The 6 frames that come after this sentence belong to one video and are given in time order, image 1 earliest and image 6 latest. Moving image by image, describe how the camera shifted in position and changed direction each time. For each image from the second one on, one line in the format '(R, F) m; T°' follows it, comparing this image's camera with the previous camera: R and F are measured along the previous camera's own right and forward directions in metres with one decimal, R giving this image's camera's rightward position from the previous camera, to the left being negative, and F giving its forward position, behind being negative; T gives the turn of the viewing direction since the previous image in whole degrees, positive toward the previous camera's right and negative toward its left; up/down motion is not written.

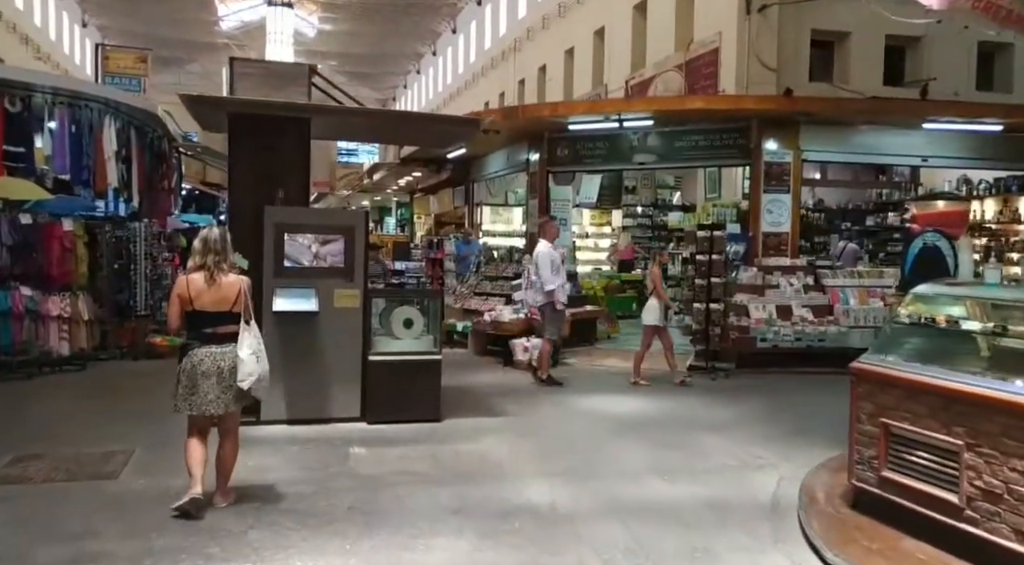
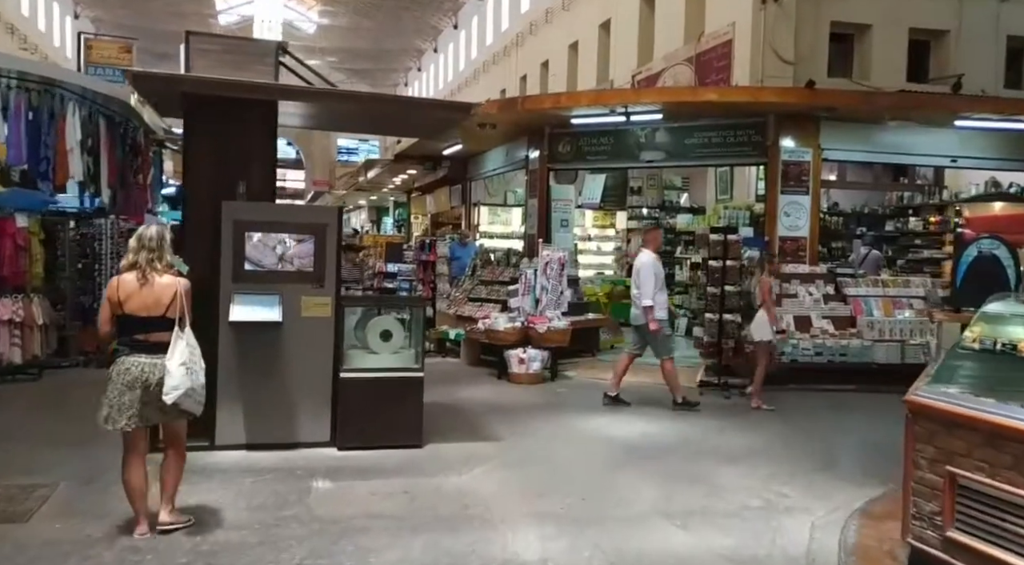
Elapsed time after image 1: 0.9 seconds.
(+0.1, +0.7) m; 0°
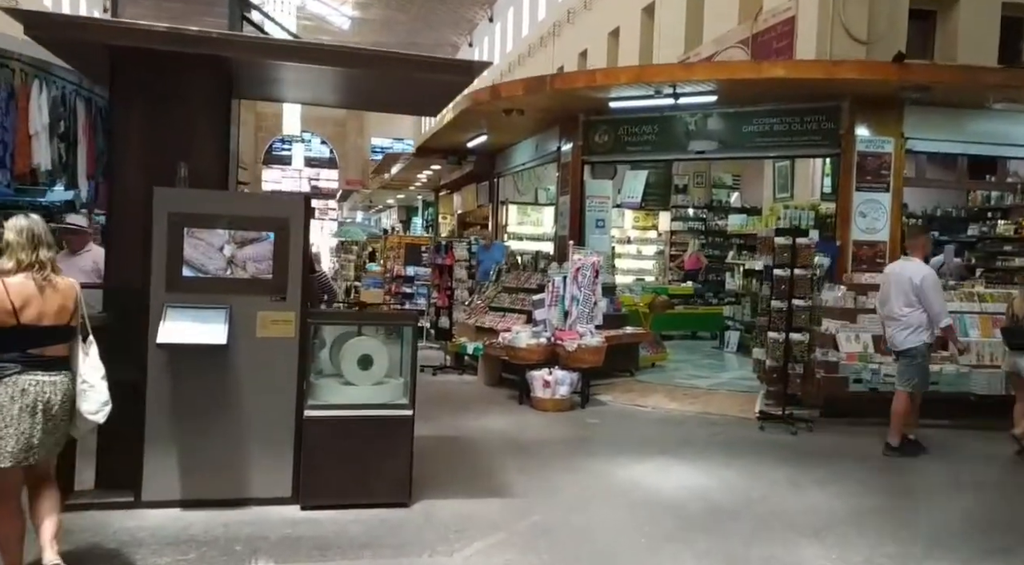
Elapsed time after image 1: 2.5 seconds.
(+0.1, +1.1) m; -3°
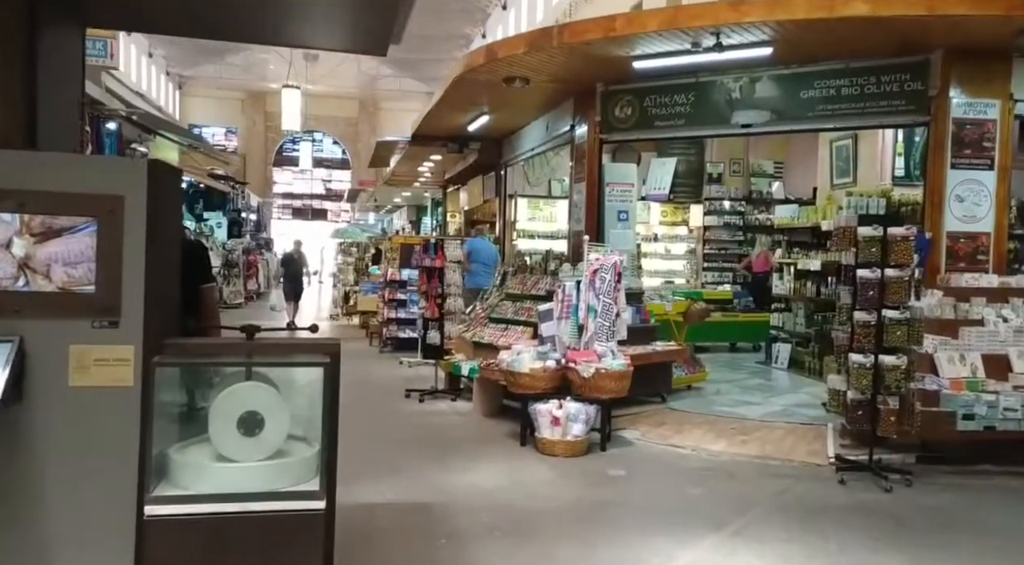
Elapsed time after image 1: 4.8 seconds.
(+0.2, +1.5) m; -2°
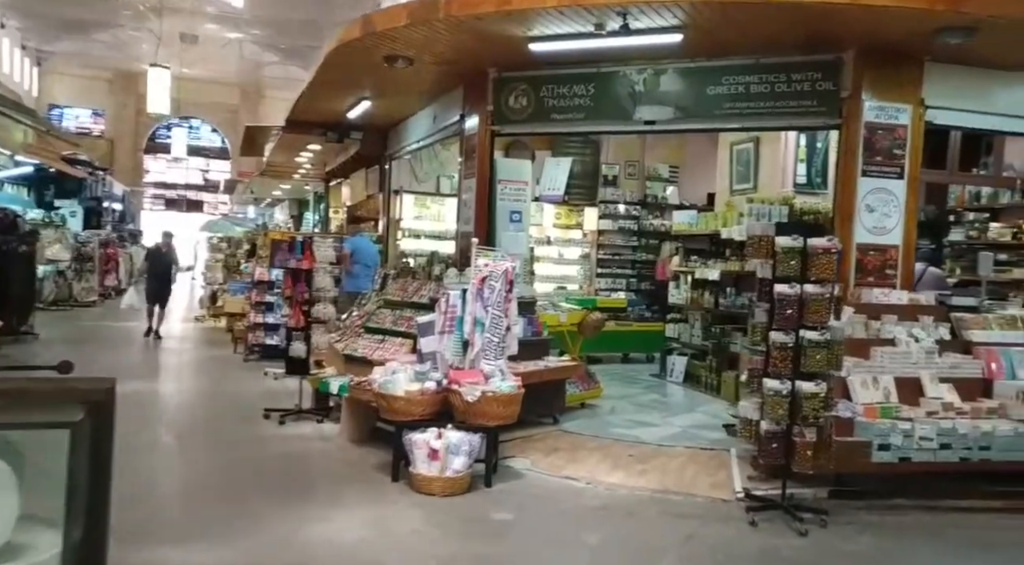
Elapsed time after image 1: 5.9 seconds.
(+0.1, +0.8) m; +8°
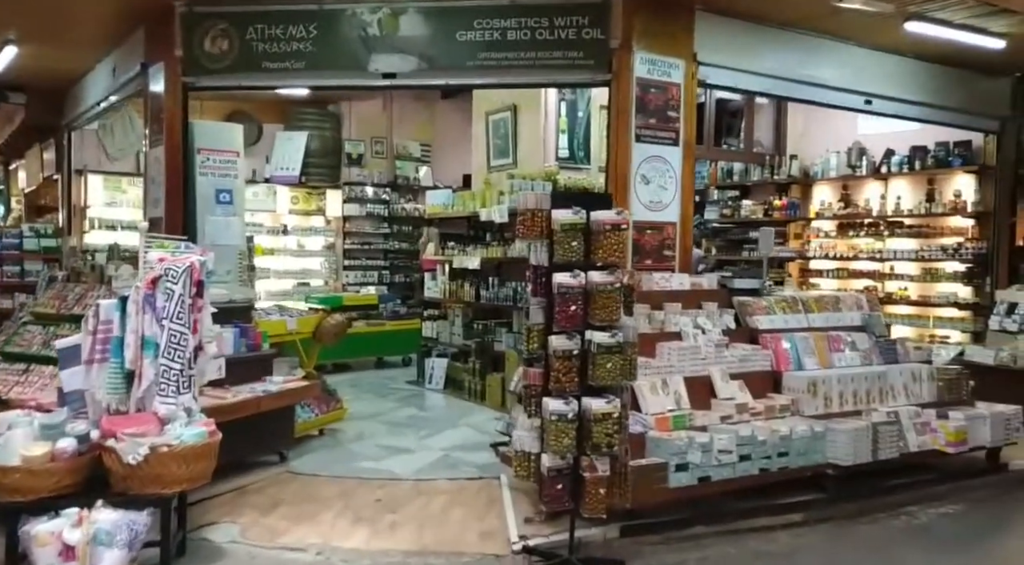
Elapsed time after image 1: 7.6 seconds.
(+0.3, +1.2) m; +19°
